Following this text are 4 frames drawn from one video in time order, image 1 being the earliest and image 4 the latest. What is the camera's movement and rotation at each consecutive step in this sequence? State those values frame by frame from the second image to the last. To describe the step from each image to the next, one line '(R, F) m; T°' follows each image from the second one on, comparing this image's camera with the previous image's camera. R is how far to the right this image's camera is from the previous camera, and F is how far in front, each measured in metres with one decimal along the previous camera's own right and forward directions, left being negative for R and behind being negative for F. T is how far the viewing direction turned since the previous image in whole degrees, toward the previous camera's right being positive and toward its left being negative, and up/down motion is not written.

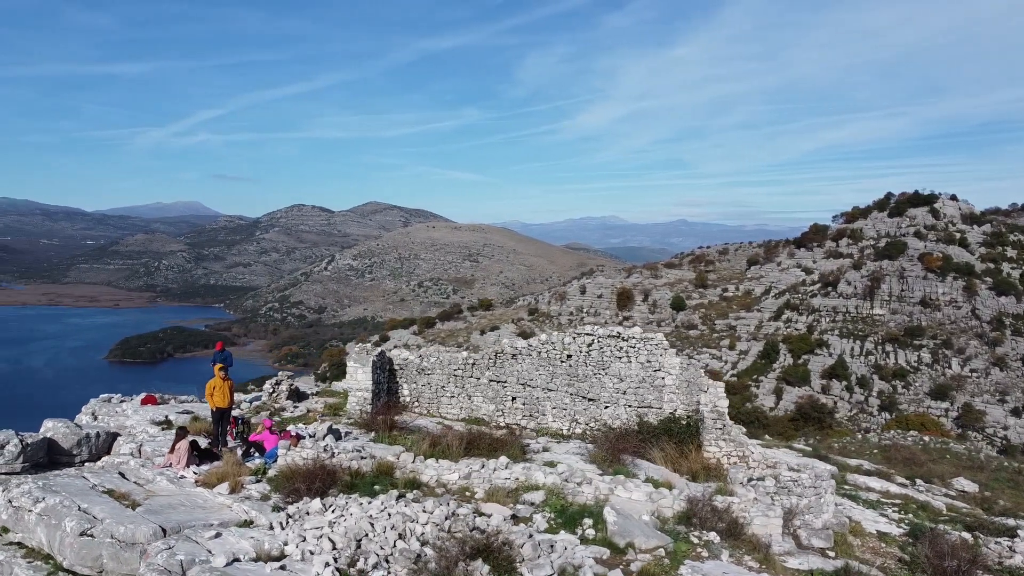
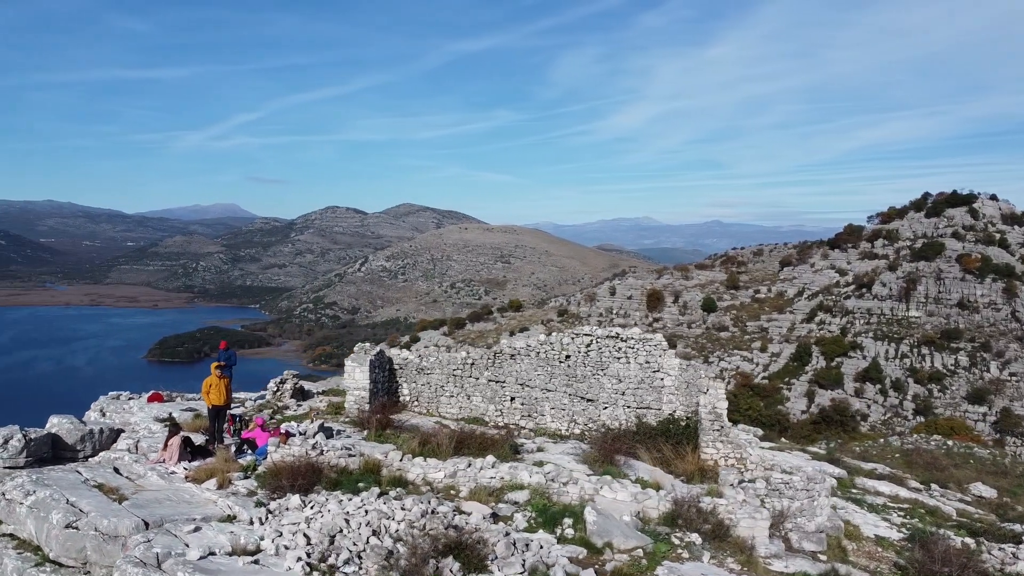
(+0.4, 0.0) m; -2°
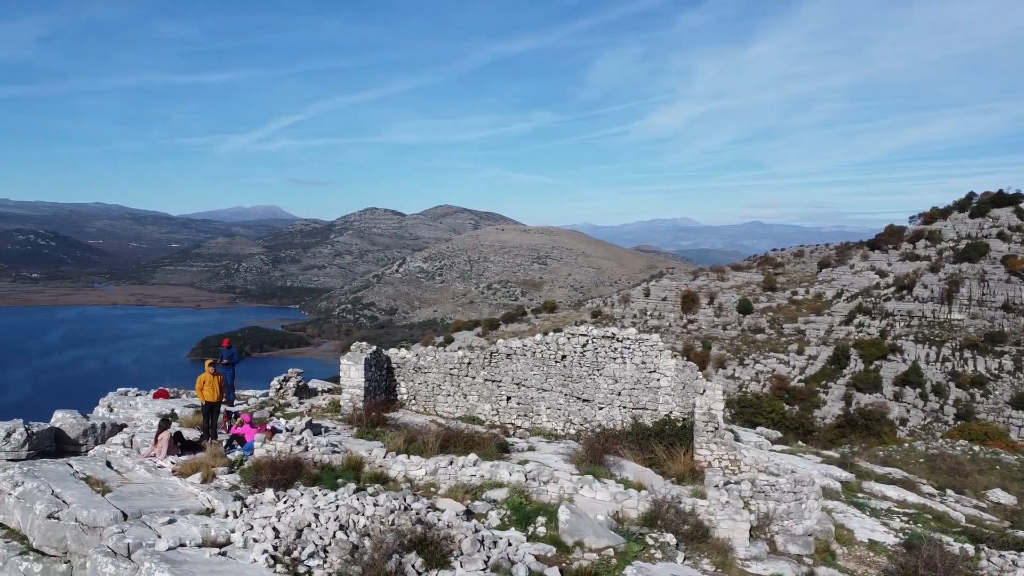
(+0.5, 0.0) m; -3°
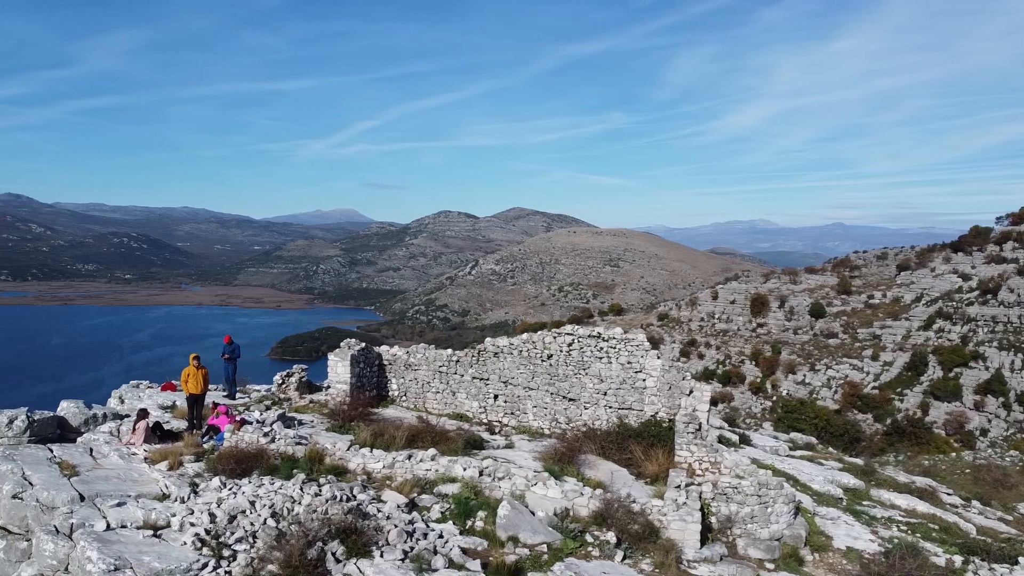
(+1.1, 0.0) m; -5°
